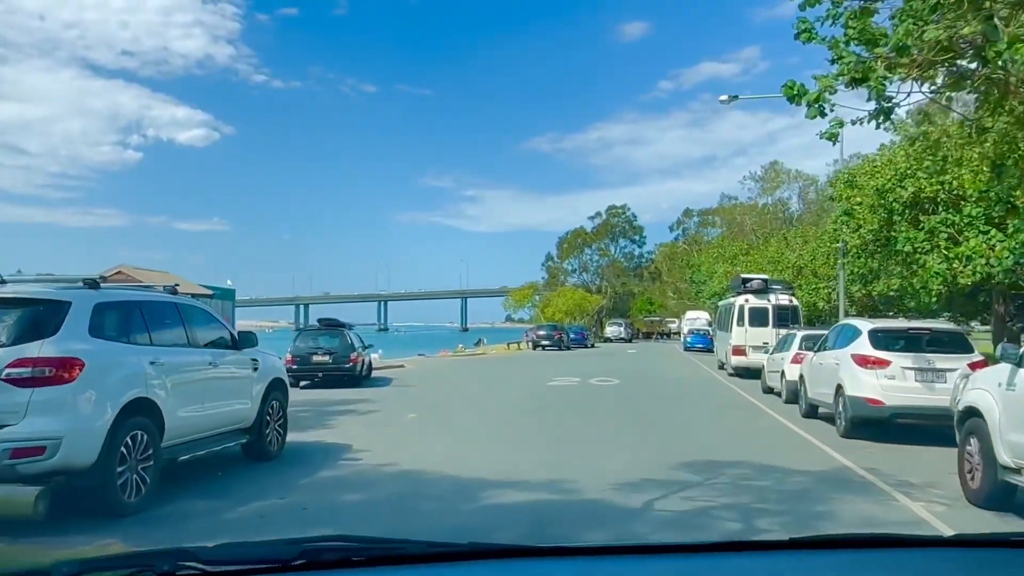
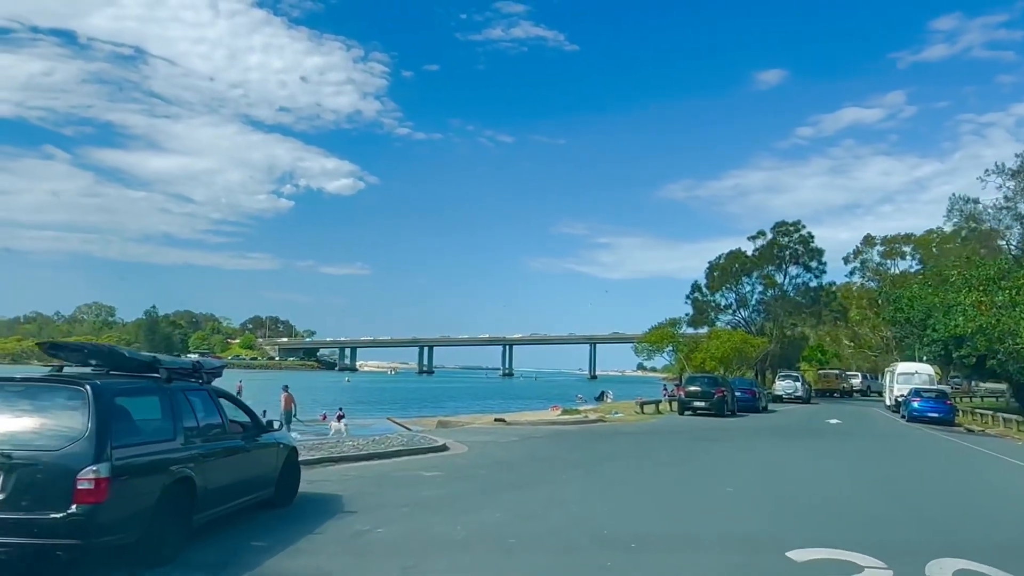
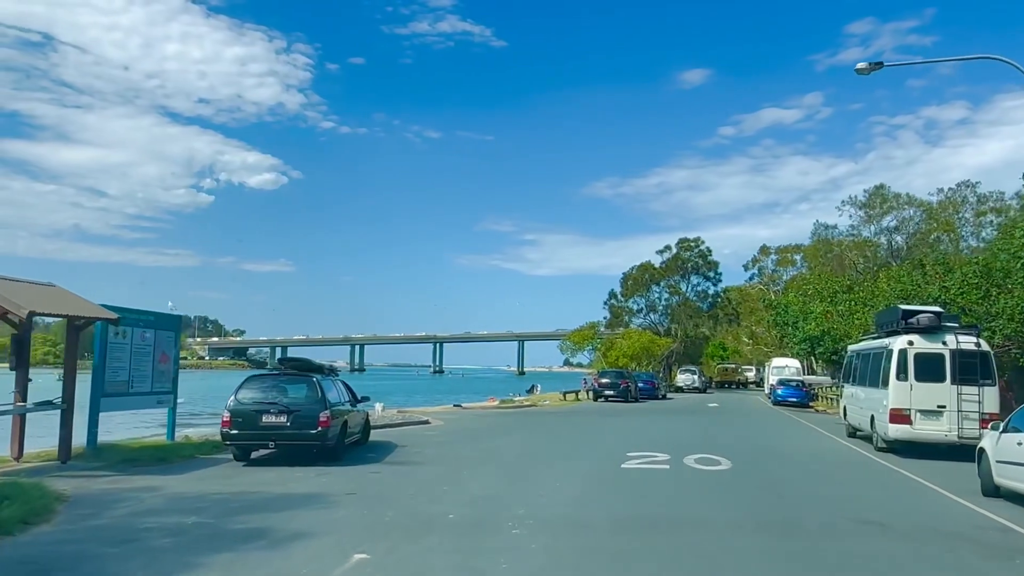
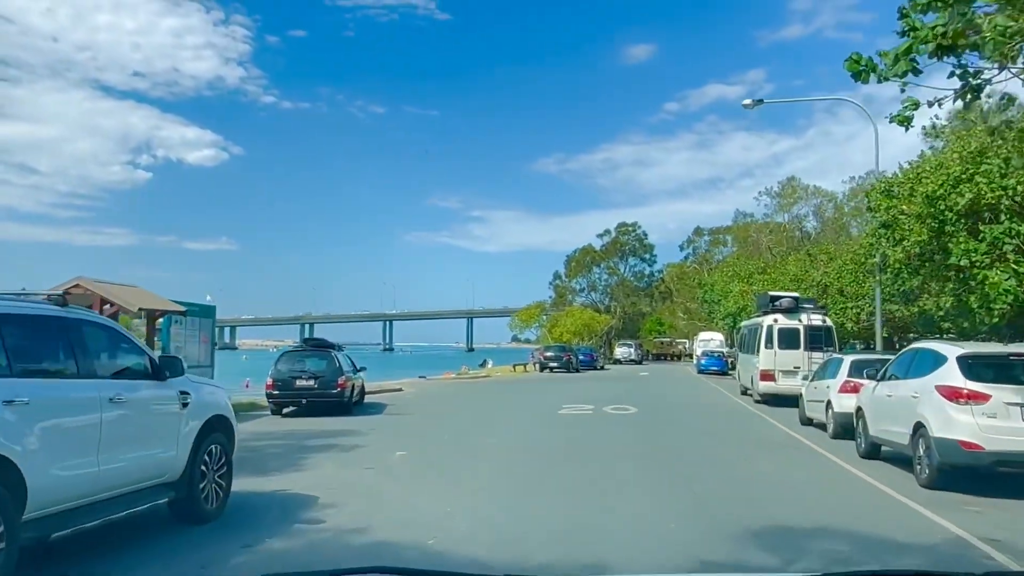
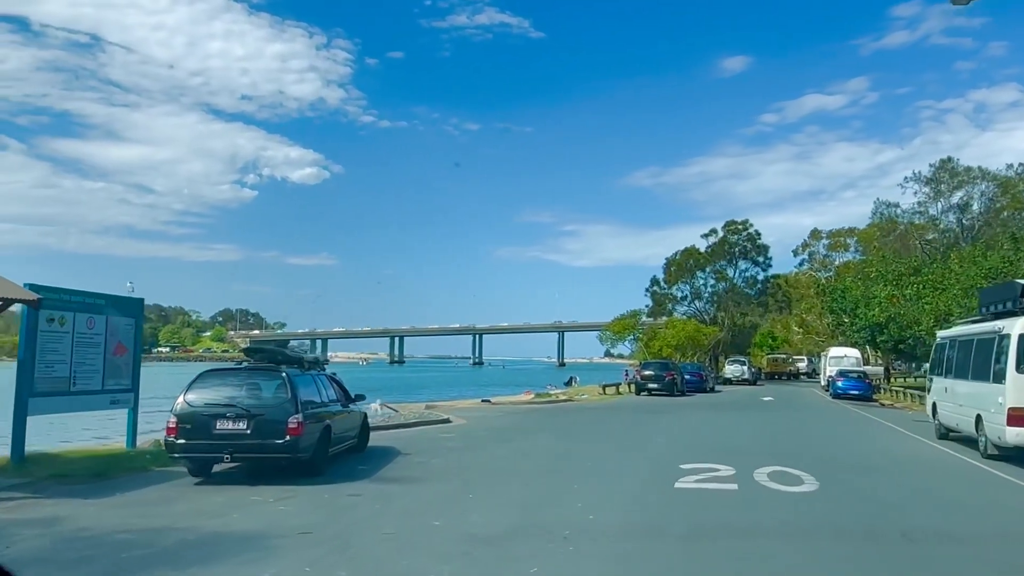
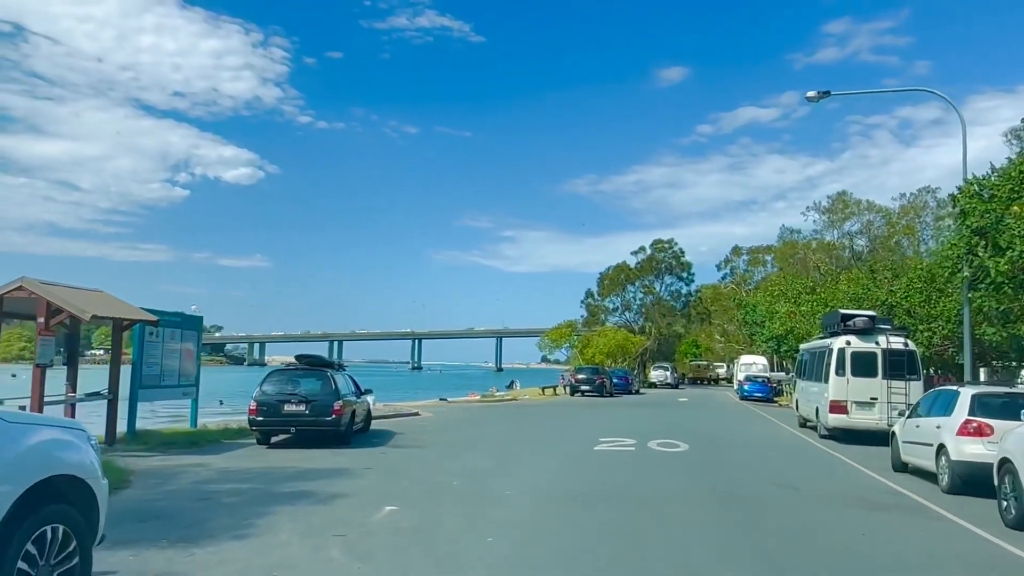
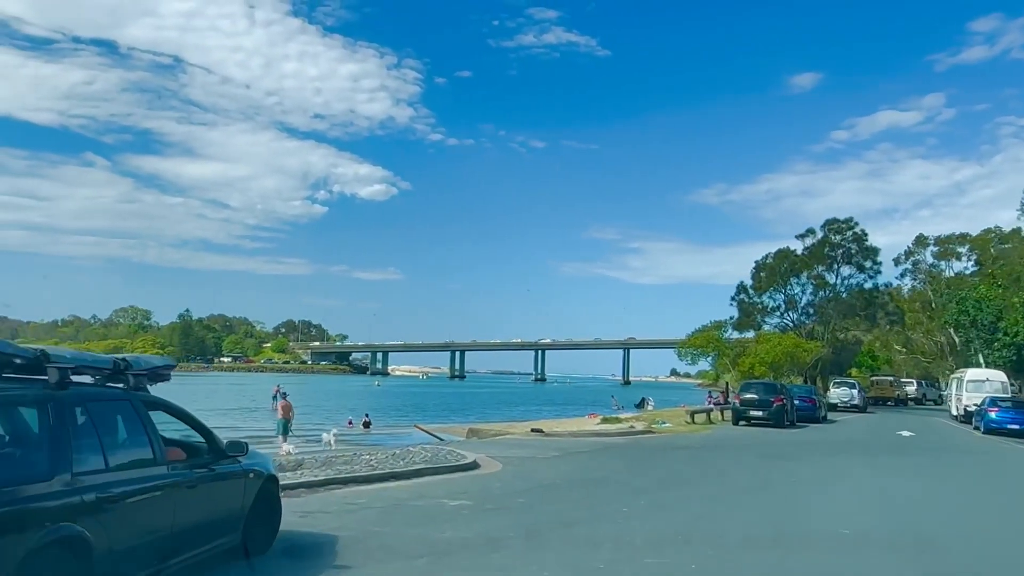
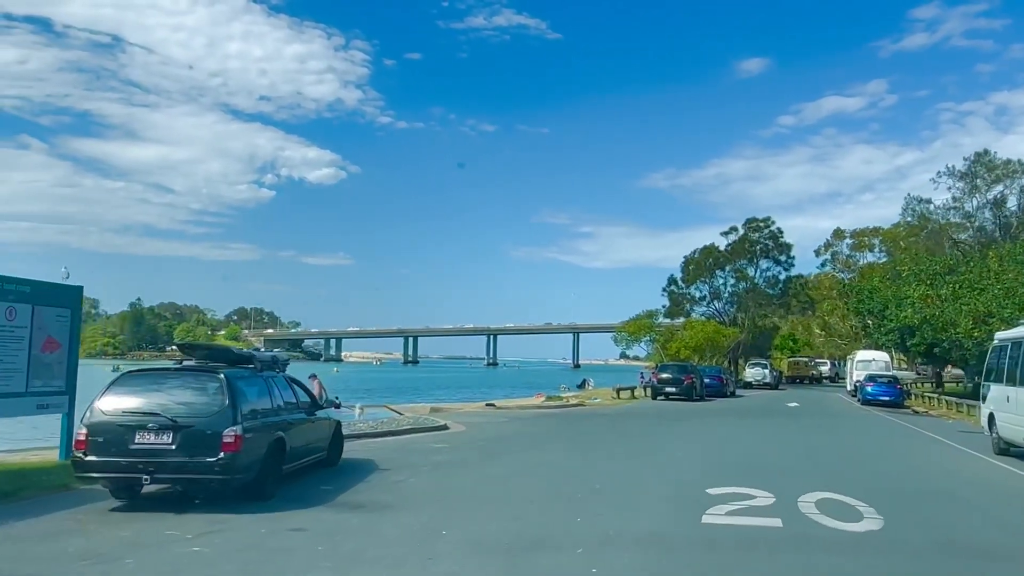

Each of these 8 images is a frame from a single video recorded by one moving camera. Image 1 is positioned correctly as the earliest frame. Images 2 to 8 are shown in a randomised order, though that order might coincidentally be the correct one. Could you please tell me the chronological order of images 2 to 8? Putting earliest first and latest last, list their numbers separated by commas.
4, 6, 3, 5, 8, 2, 7
